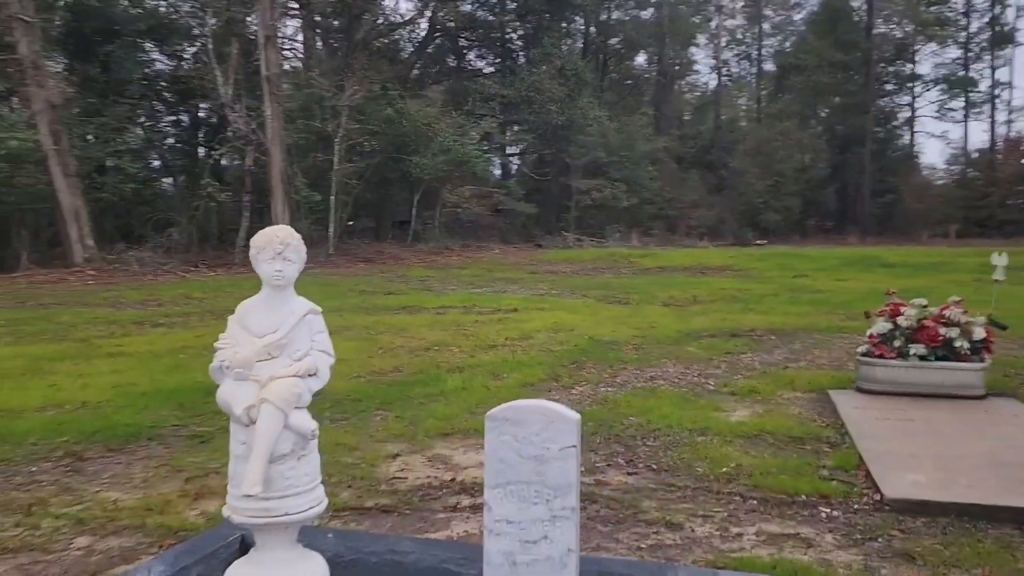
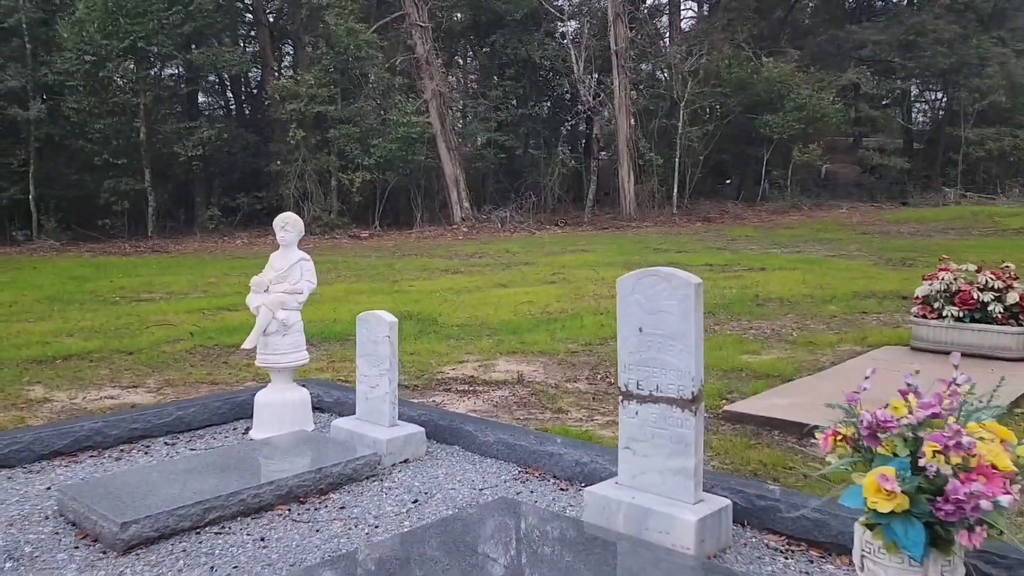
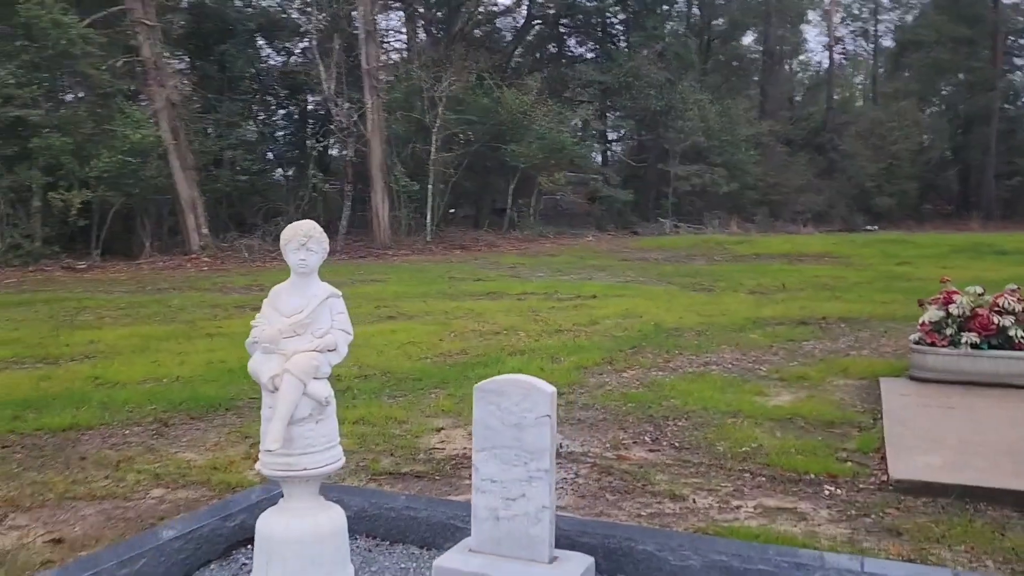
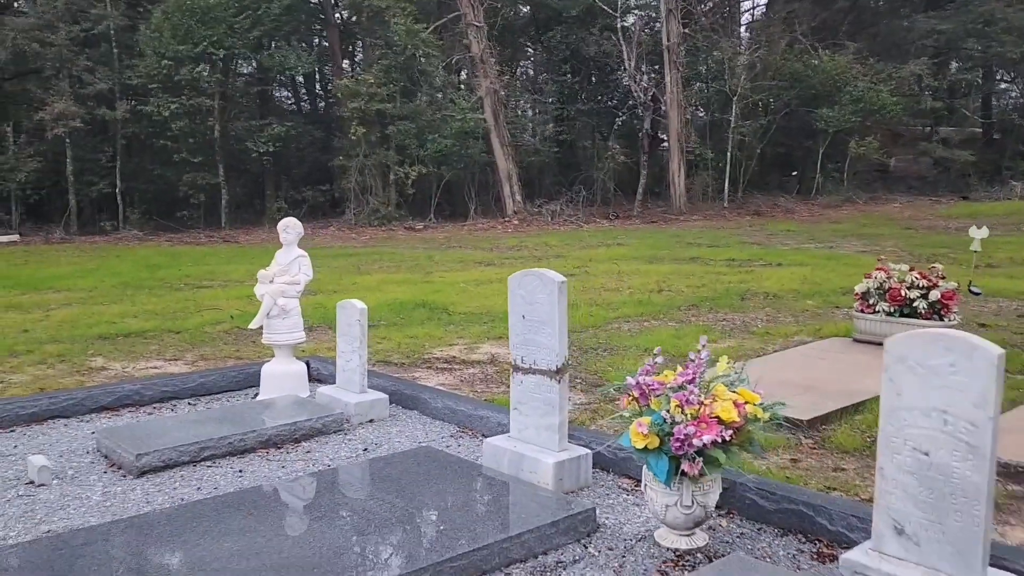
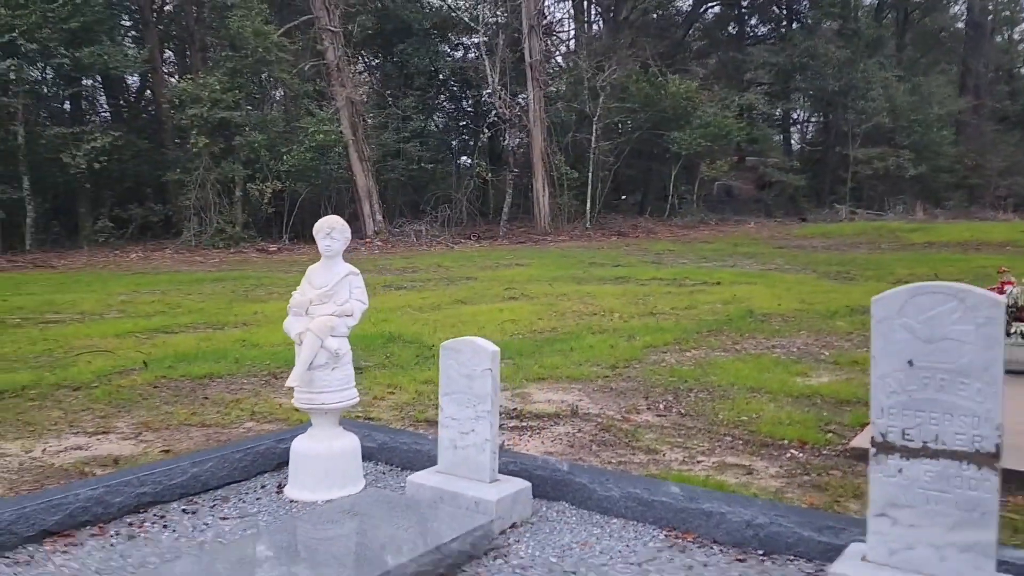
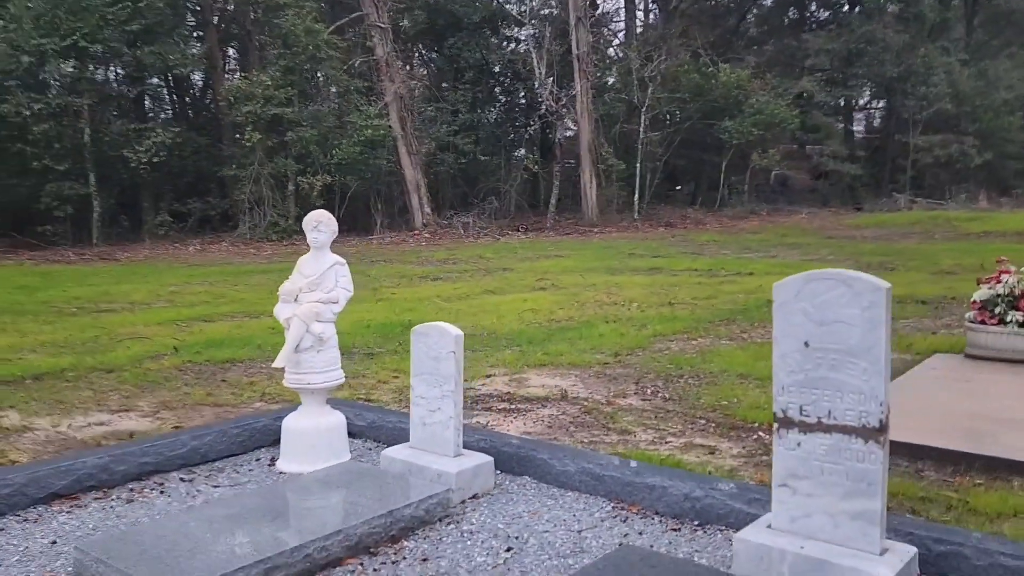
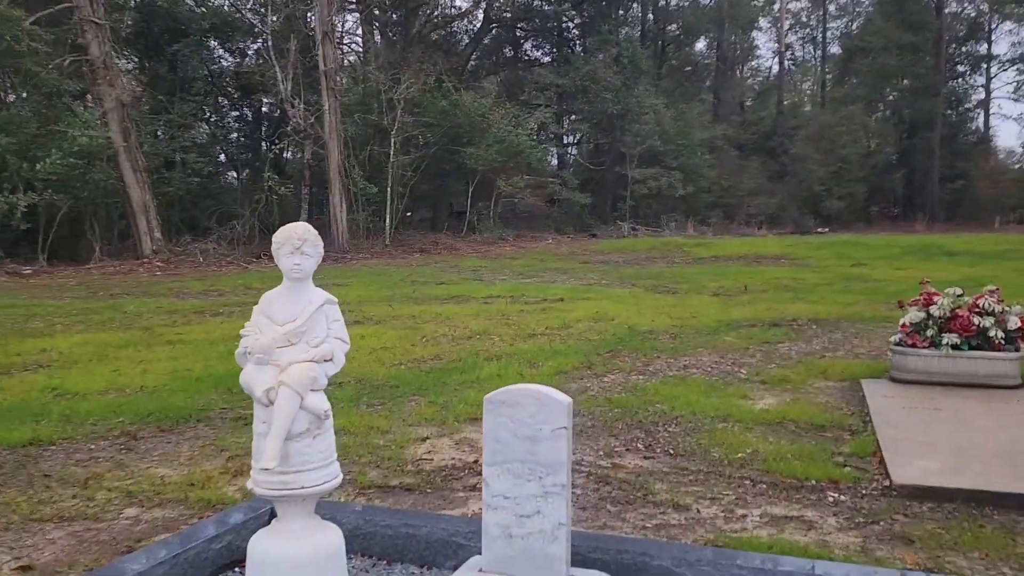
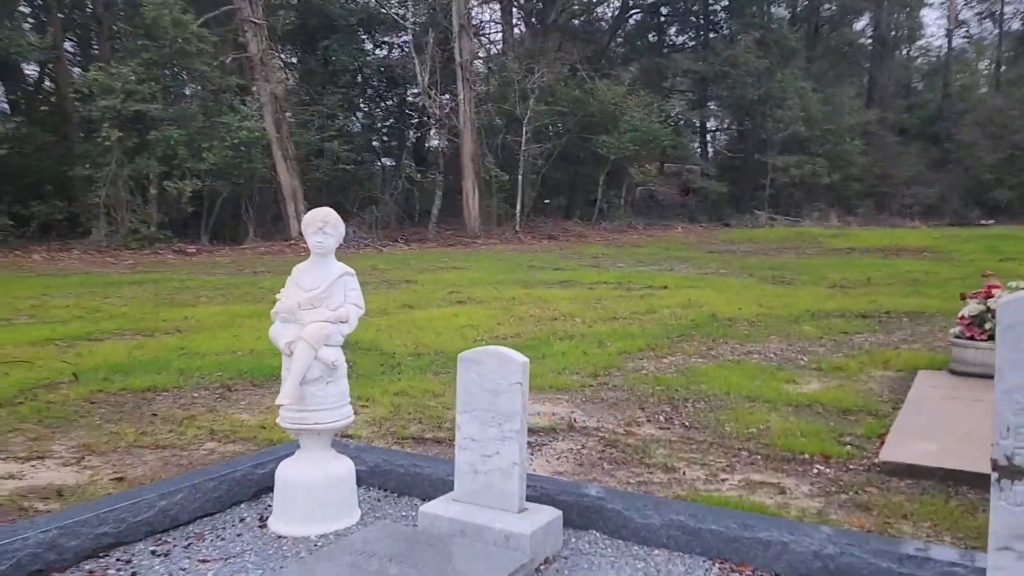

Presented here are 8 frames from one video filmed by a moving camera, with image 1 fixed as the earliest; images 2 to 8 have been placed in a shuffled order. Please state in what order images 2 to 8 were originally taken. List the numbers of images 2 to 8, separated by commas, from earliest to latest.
7, 3, 8, 5, 6, 2, 4
